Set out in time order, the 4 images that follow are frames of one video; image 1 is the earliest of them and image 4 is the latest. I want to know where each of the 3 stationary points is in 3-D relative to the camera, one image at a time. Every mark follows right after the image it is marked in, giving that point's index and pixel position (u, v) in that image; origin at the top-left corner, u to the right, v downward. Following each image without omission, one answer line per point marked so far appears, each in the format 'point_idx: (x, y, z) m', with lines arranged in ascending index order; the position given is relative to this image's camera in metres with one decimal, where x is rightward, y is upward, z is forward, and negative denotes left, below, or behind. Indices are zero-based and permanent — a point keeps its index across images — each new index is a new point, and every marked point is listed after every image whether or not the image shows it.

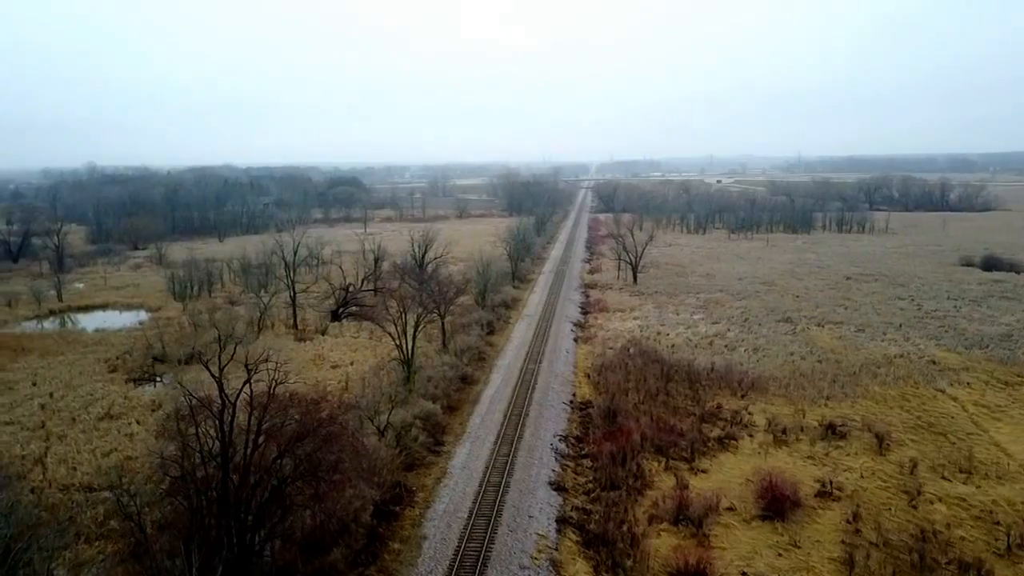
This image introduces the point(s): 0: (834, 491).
0: (+7.0, -4.4, +17.5) m
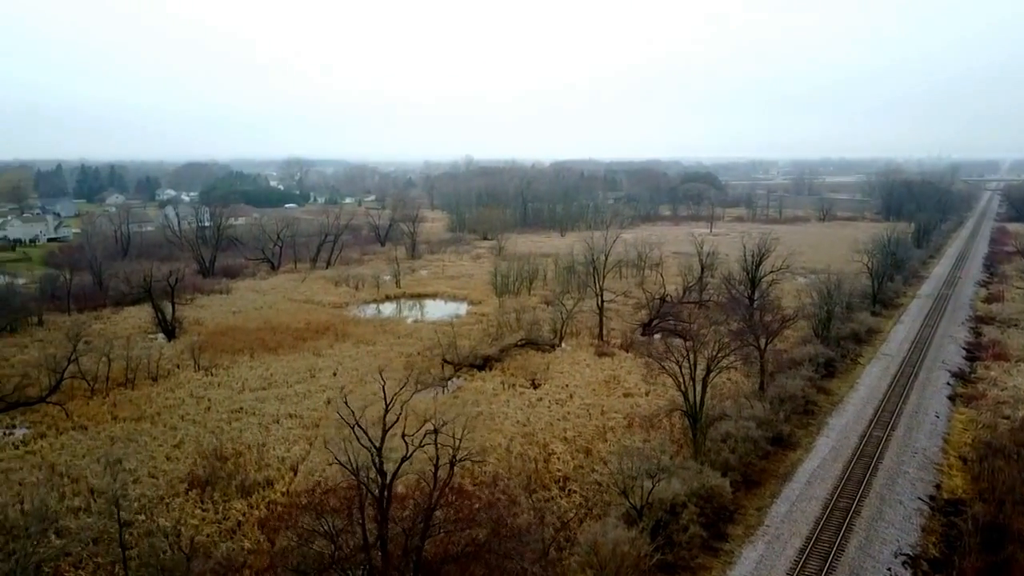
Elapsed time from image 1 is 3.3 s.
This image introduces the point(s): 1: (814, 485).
0: (+10.7, -5.8, +8.9) m
1: (+6.3, -4.1, +16.8) m
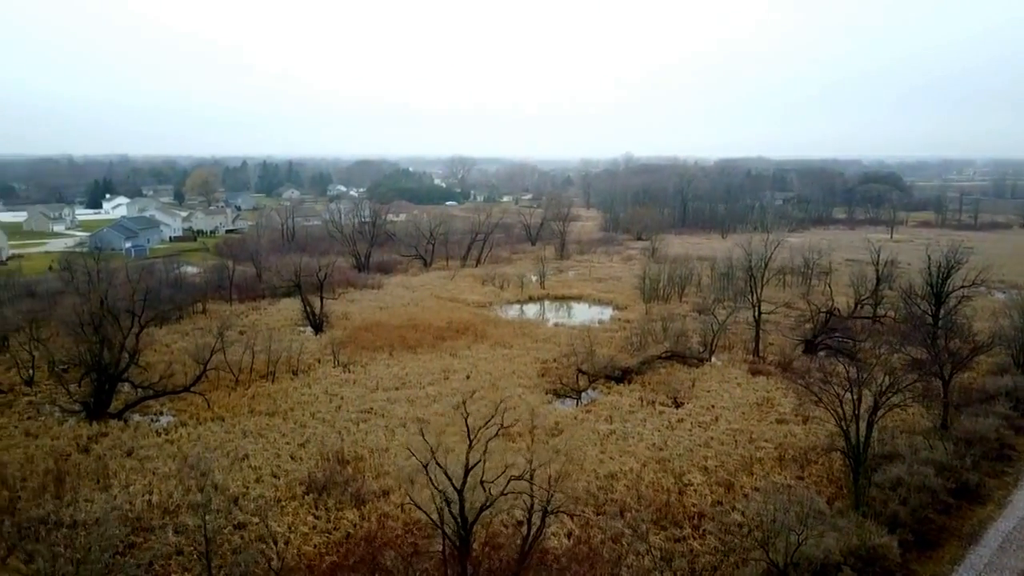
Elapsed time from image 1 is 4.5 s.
0: (+11.3, -6.4, +5.2) m
1: (+8.5, -4.5, +13.8) m
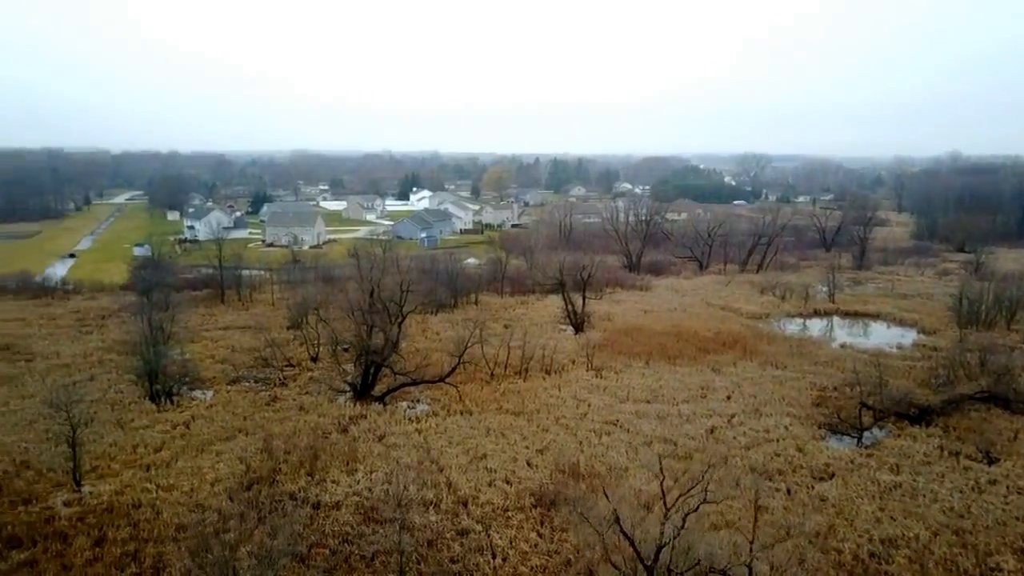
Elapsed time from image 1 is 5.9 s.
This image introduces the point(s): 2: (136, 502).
0: (+10.9, -7.3, -0.3) m
1: (+11.4, -5.3, +8.7) m
2: (-7.4, -4.2, +15.8) m
